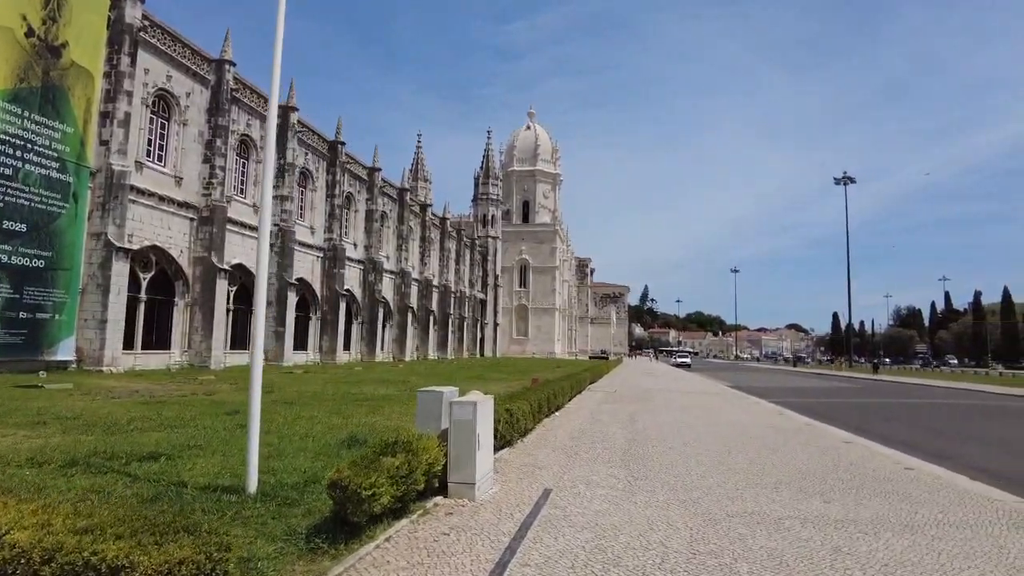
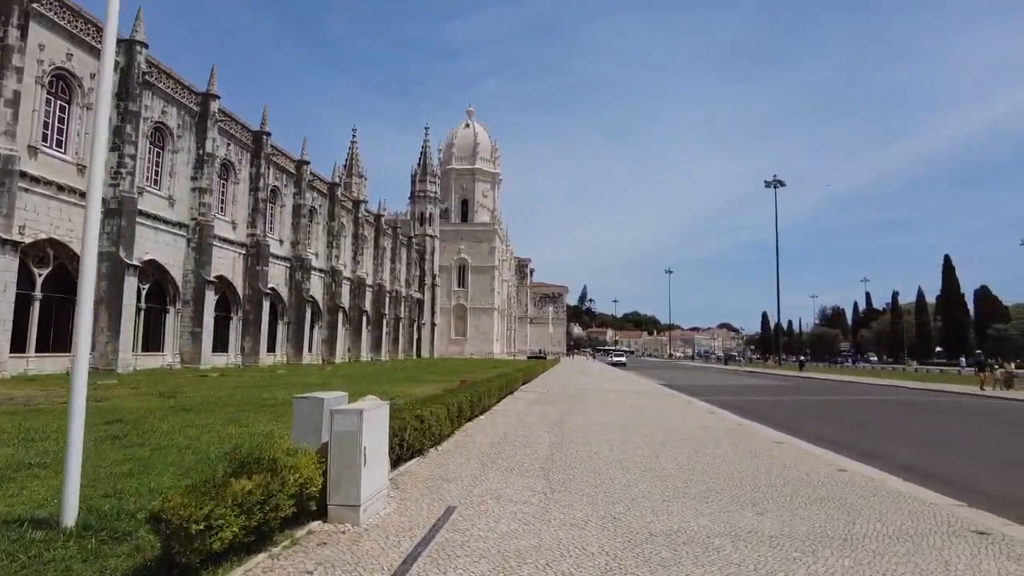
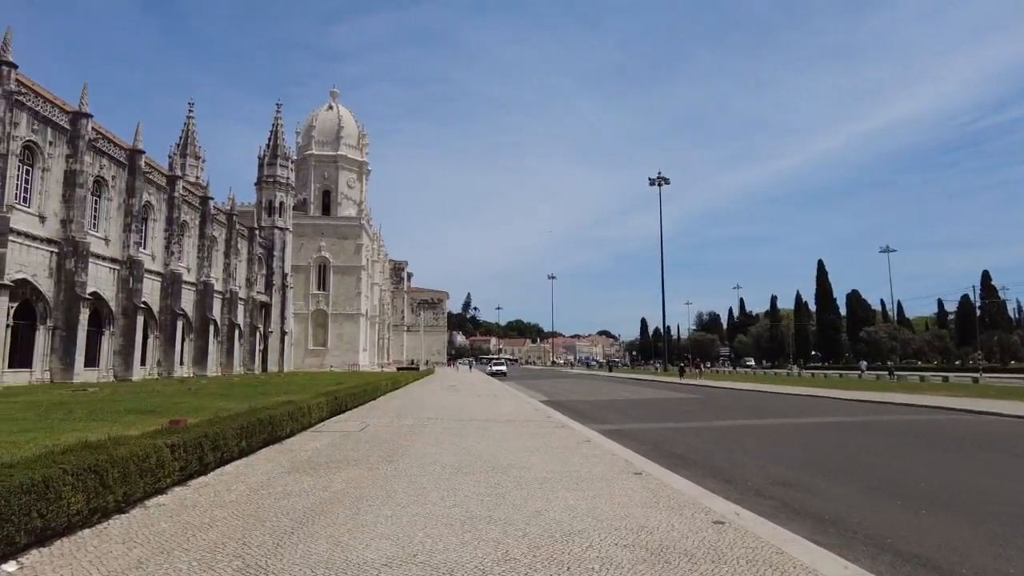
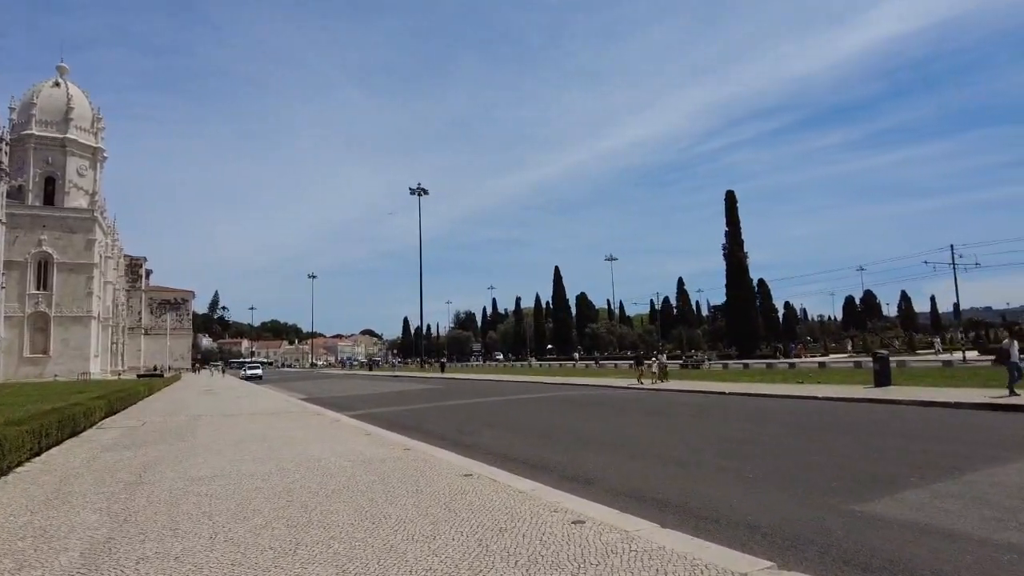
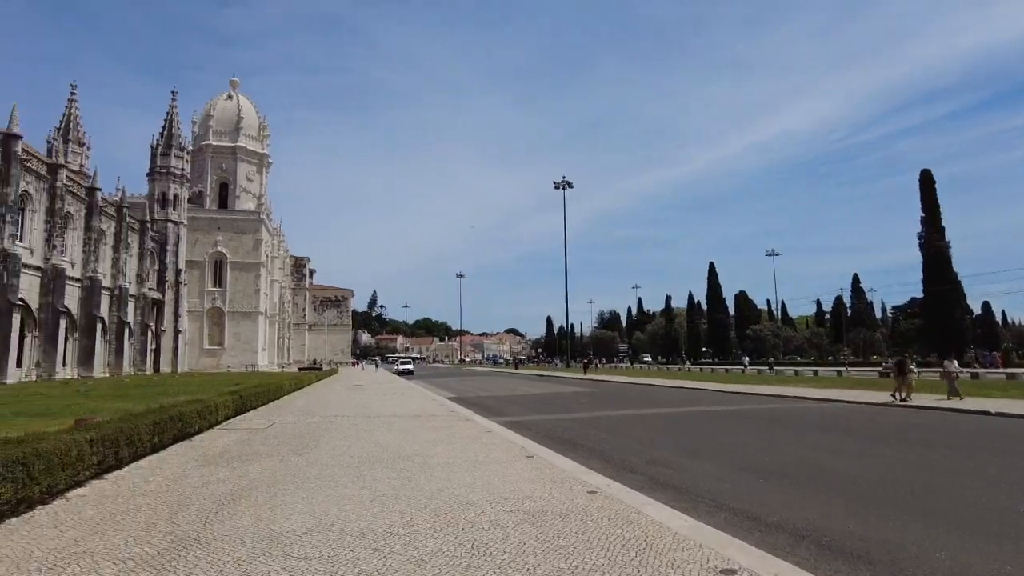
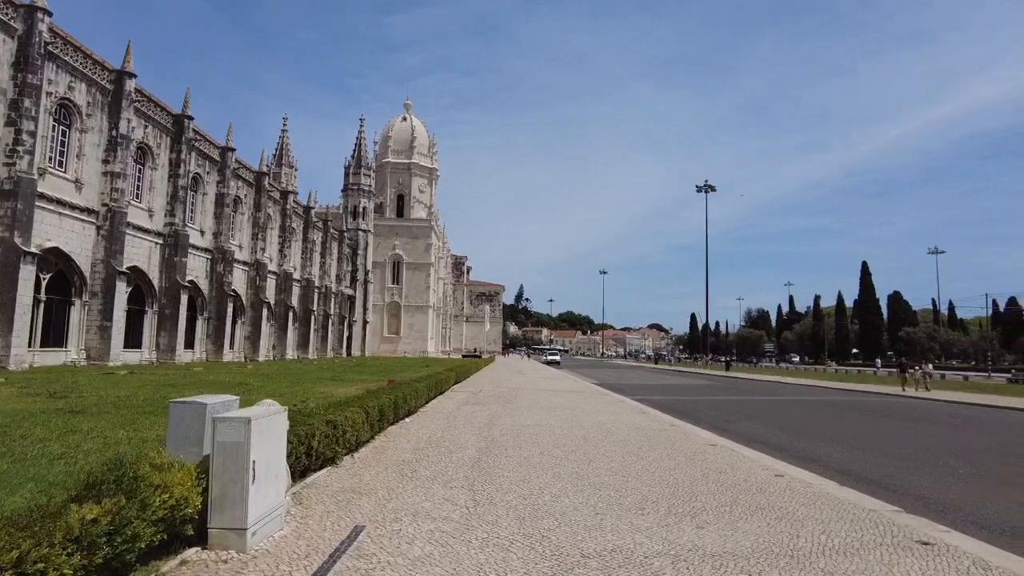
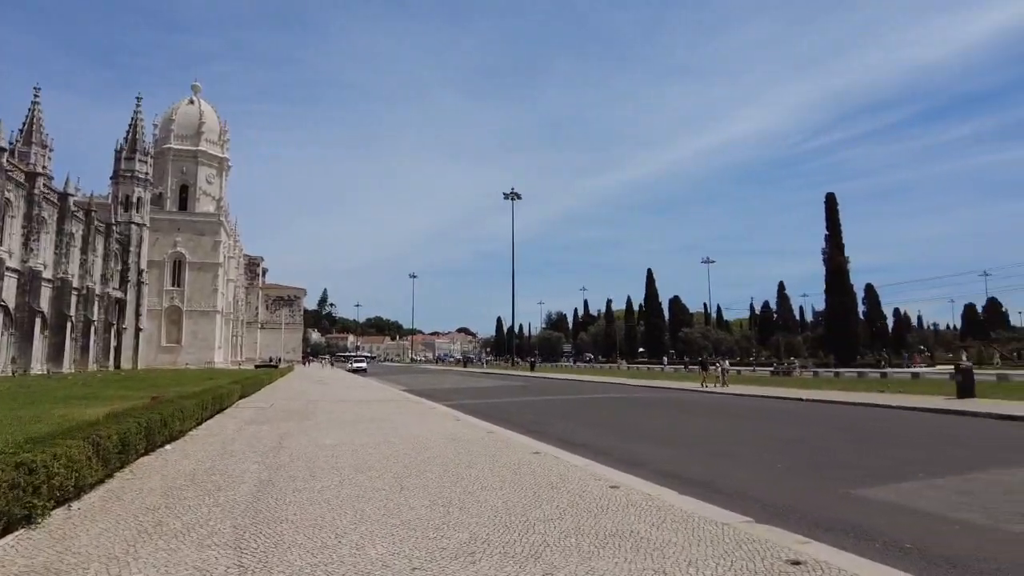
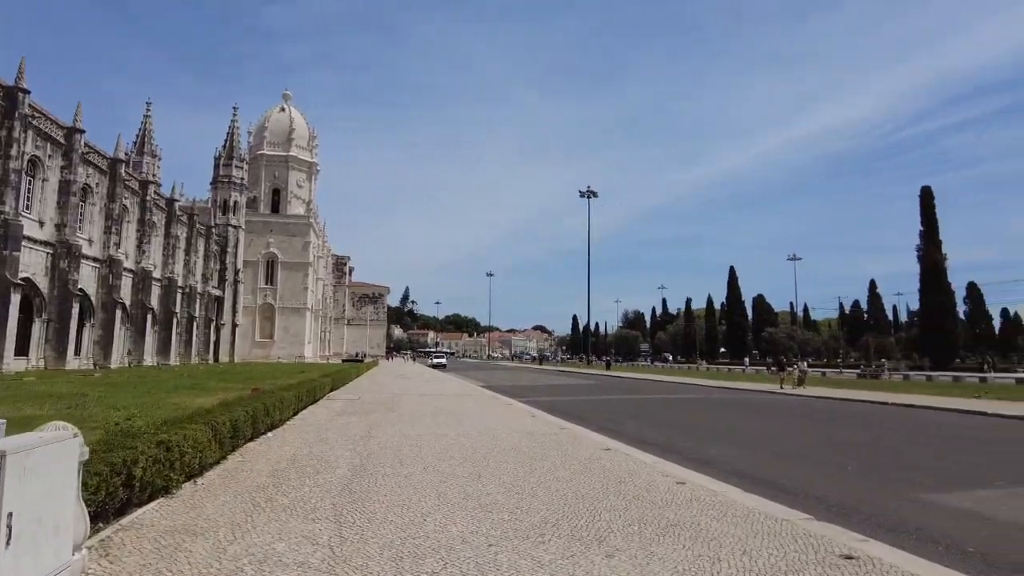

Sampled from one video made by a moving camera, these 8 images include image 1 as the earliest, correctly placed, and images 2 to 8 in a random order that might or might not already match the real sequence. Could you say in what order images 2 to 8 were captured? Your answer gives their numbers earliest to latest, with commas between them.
2, 6, 8, 7, 4, 5, 3
